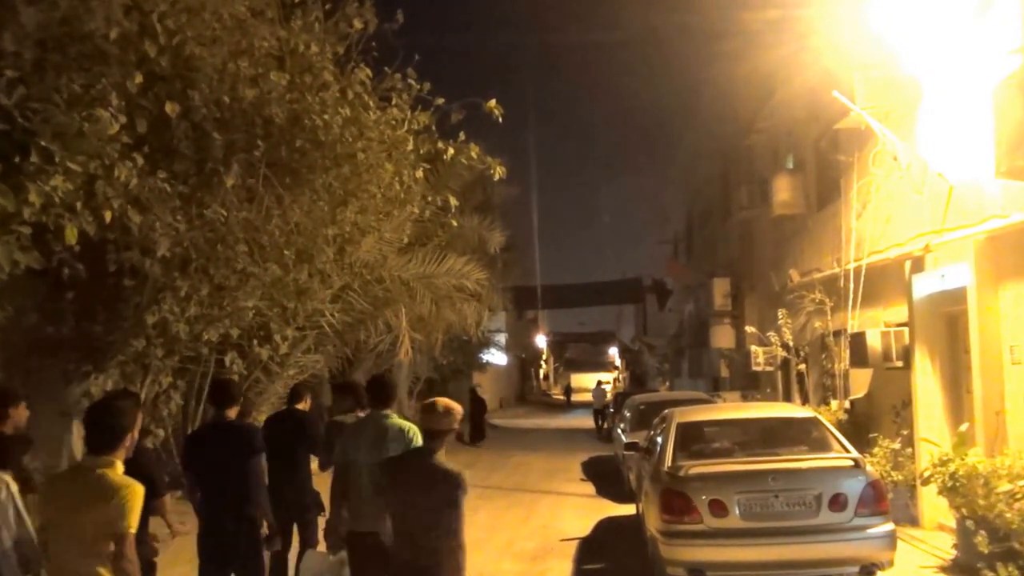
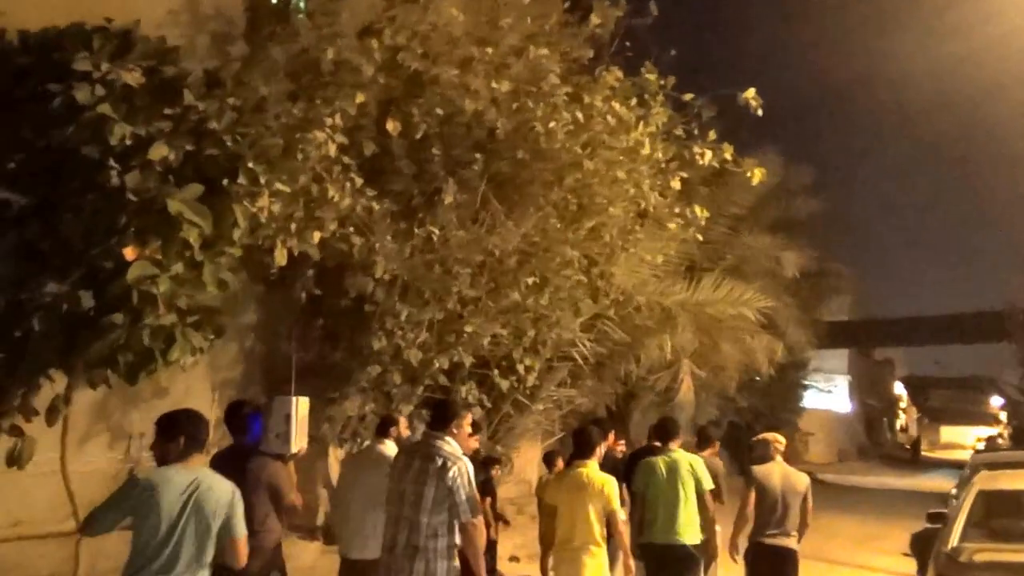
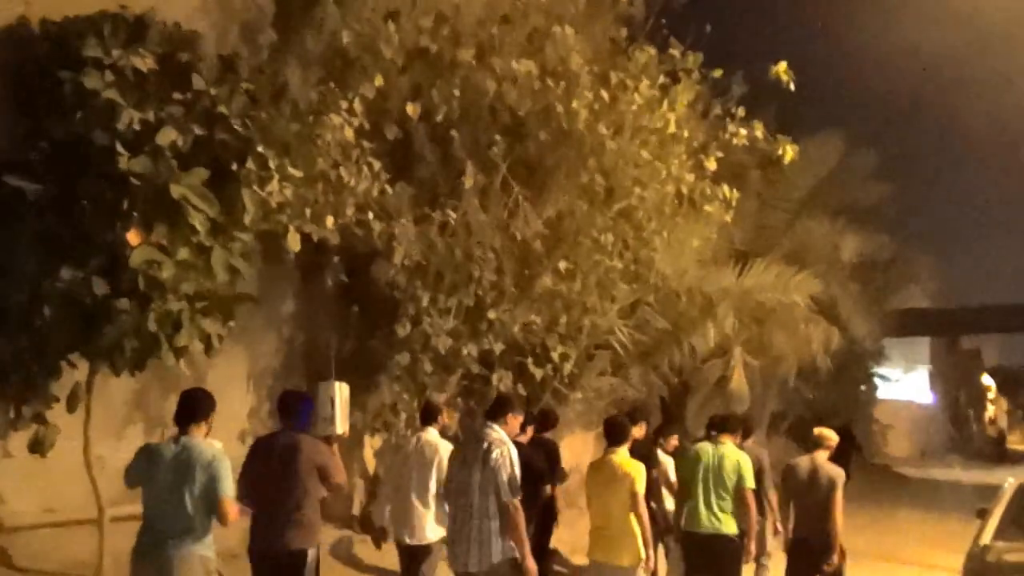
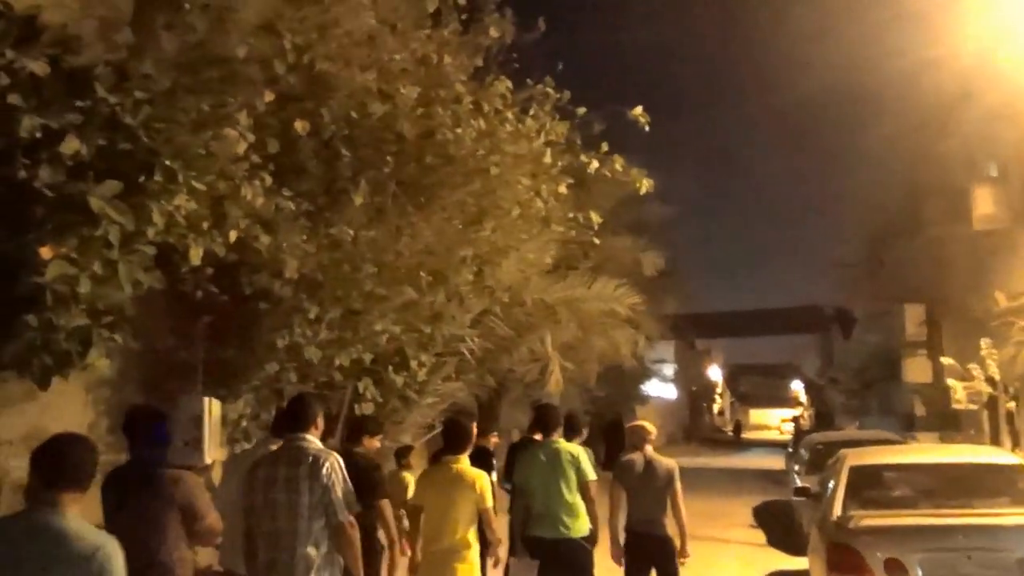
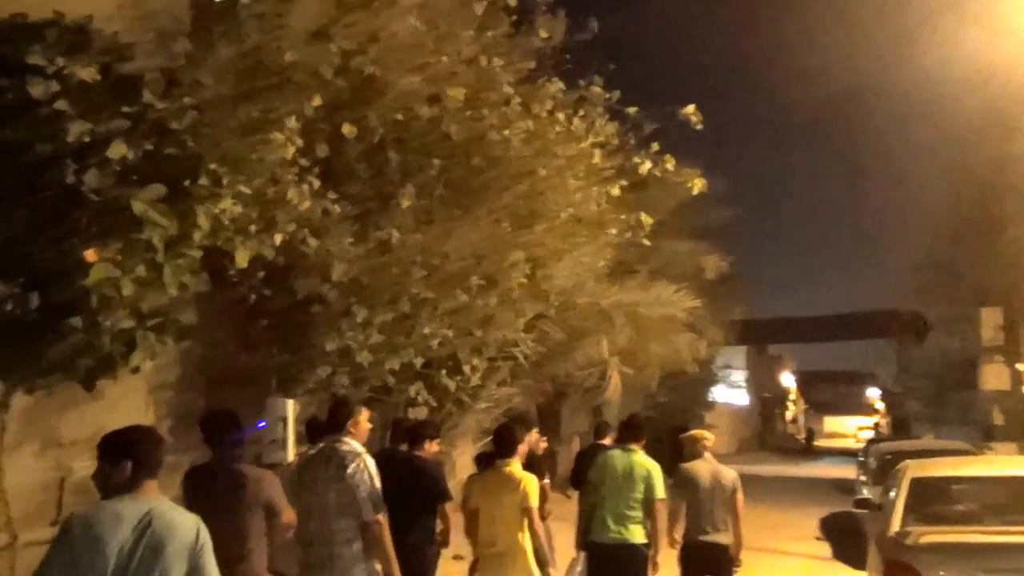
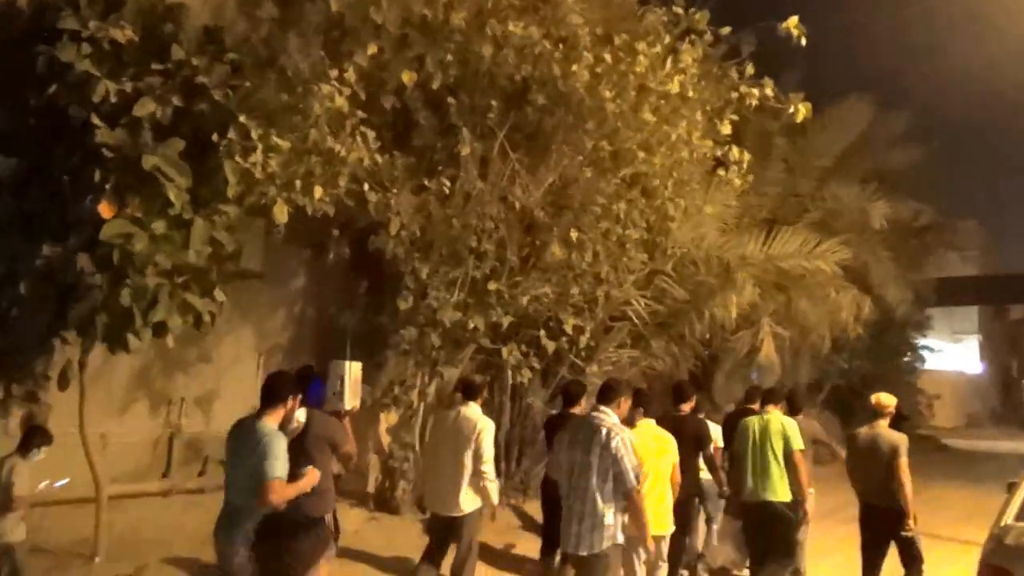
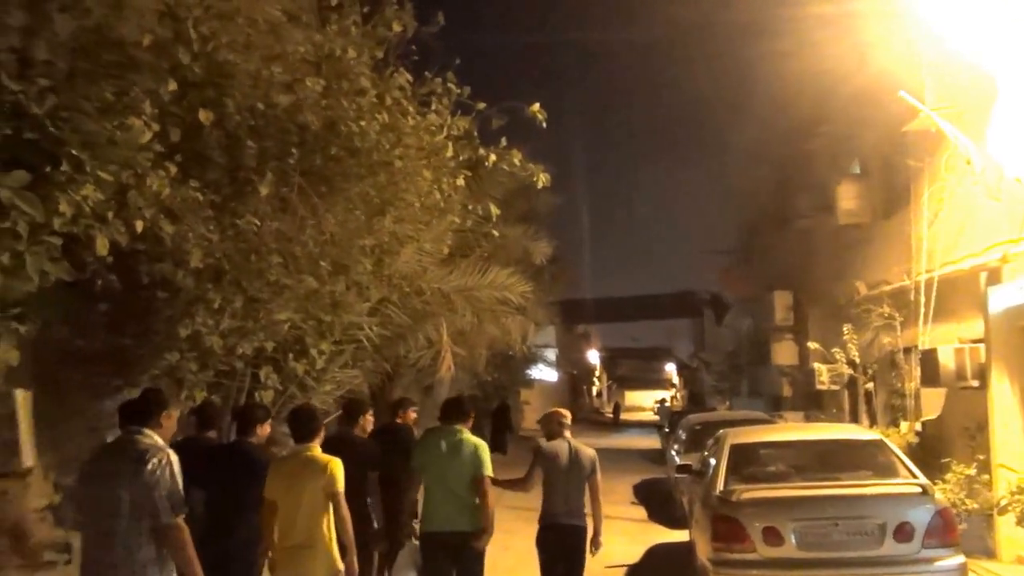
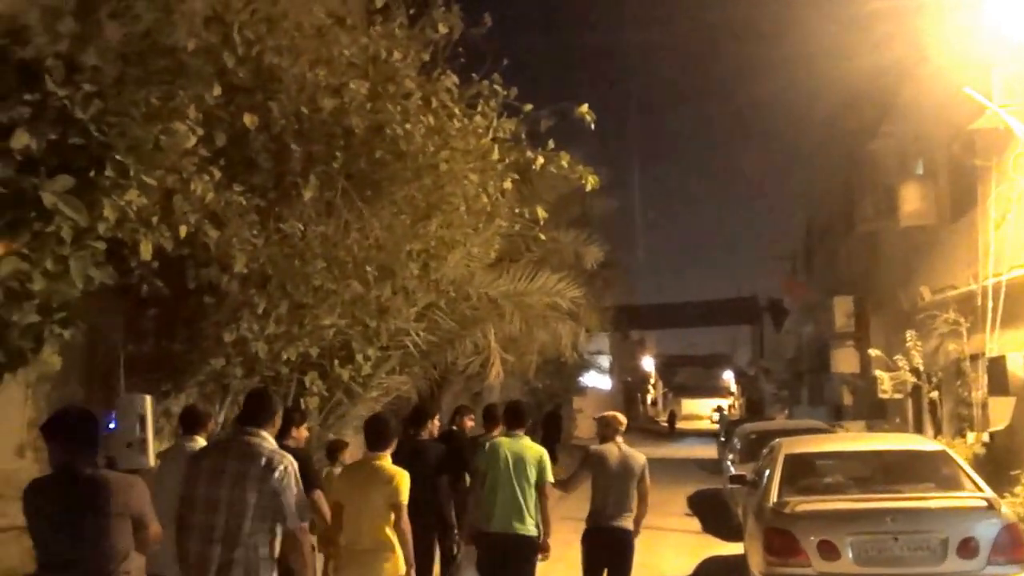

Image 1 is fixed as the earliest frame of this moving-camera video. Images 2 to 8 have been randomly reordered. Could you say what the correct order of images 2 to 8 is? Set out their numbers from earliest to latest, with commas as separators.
7, 8, 4, 5, 2, 3, 6
